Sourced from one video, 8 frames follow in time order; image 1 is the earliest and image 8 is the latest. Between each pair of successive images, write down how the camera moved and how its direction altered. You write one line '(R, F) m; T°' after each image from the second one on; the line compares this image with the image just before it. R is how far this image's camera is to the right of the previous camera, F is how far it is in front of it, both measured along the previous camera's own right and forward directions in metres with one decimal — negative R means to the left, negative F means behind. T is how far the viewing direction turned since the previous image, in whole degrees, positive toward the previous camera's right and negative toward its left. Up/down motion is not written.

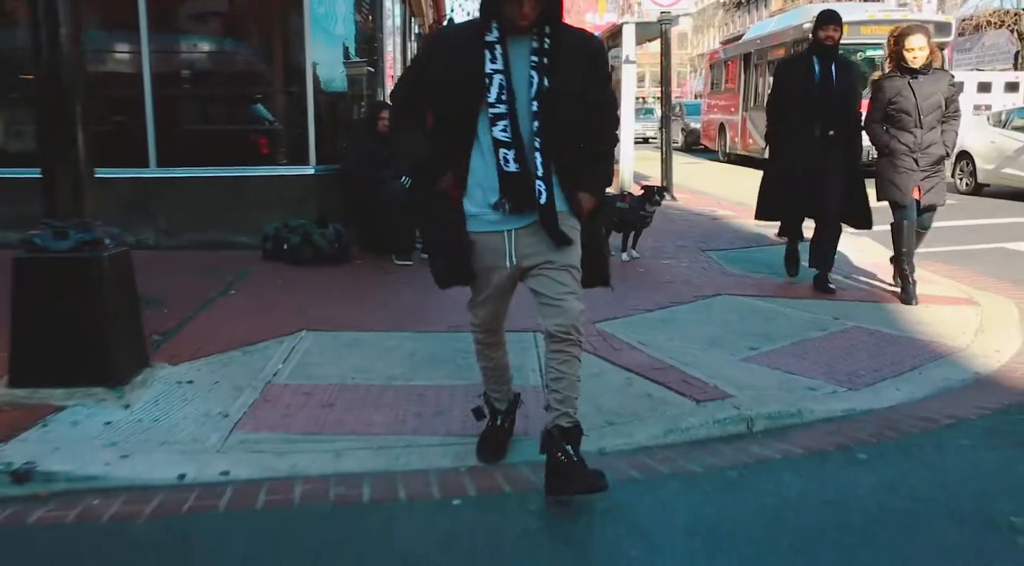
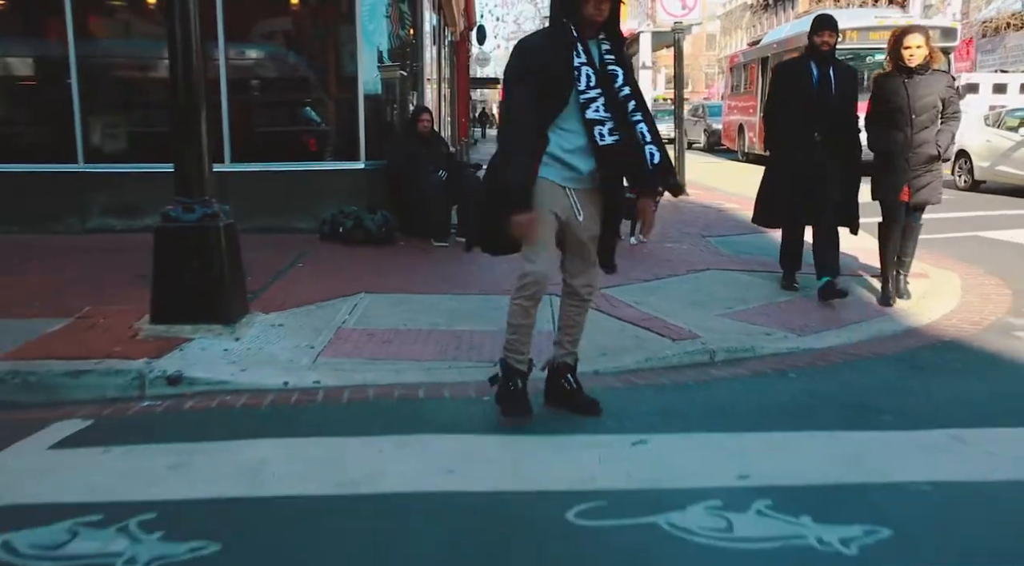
(+0.1, -1.4) m; -2°
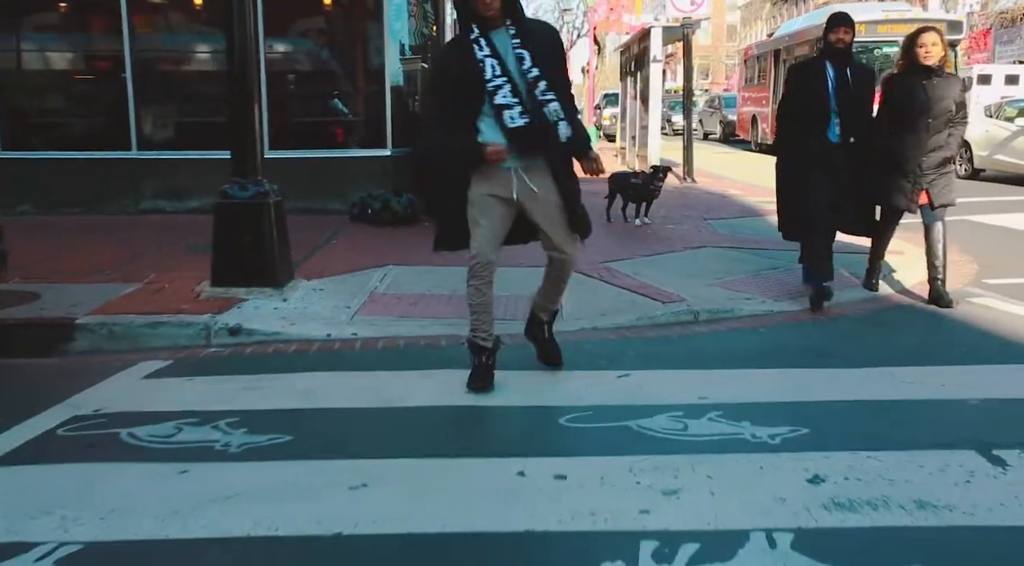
(+0.1, -0.9) m; -1°
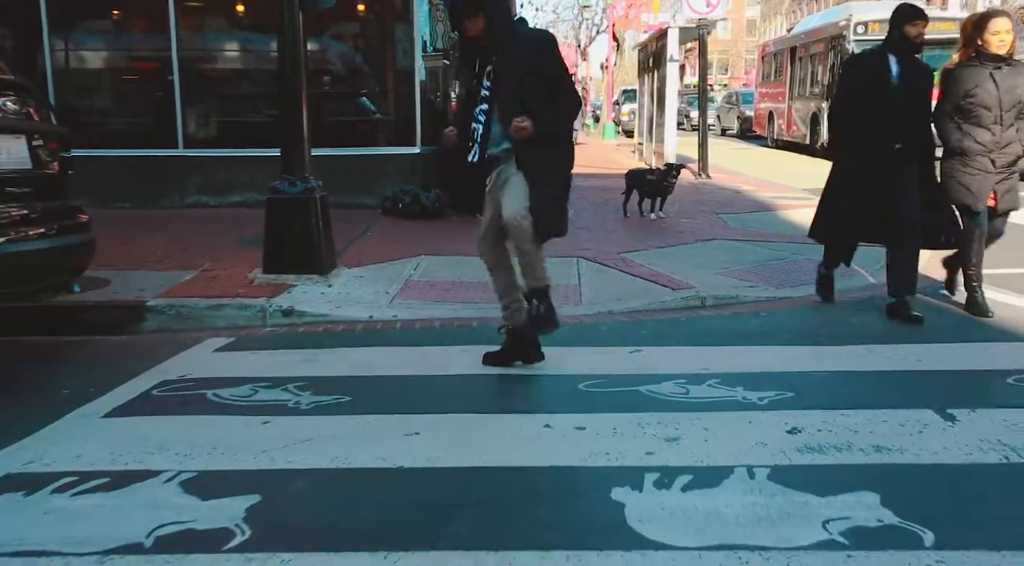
(0.0, -0.7) m; -1°
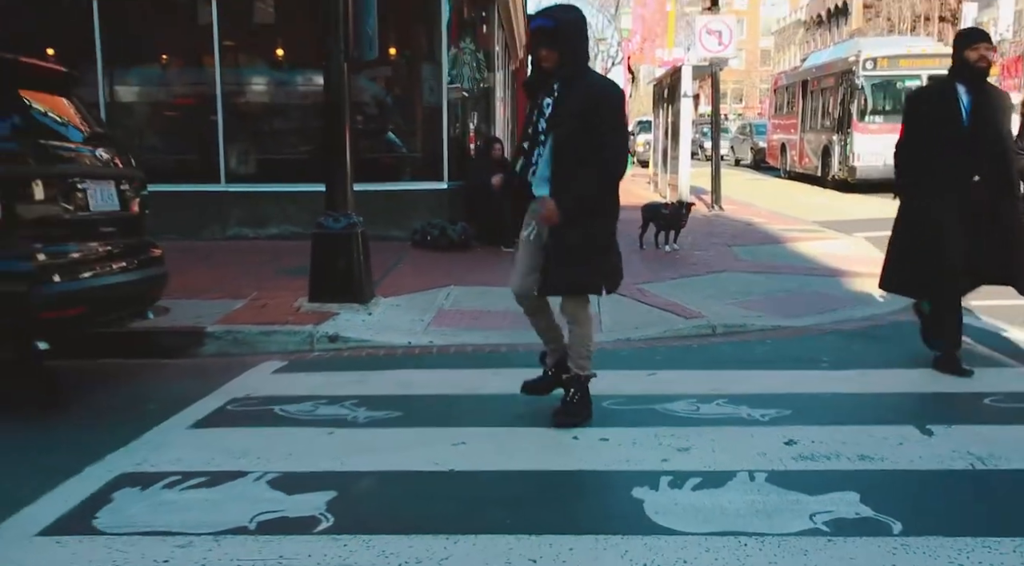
(-0.1, -0.6) m; -1°
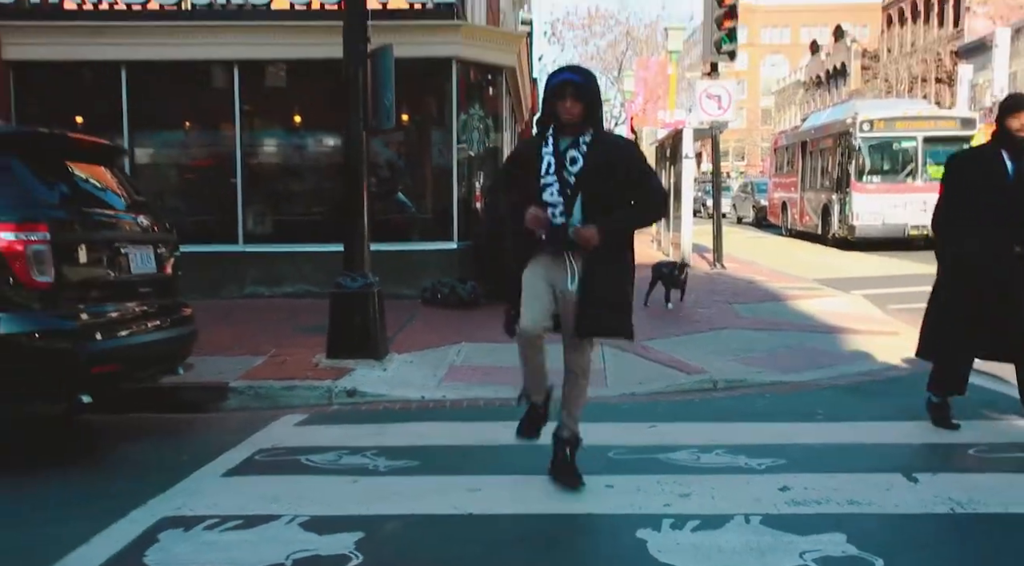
(0.0, -0.4) m; 0°
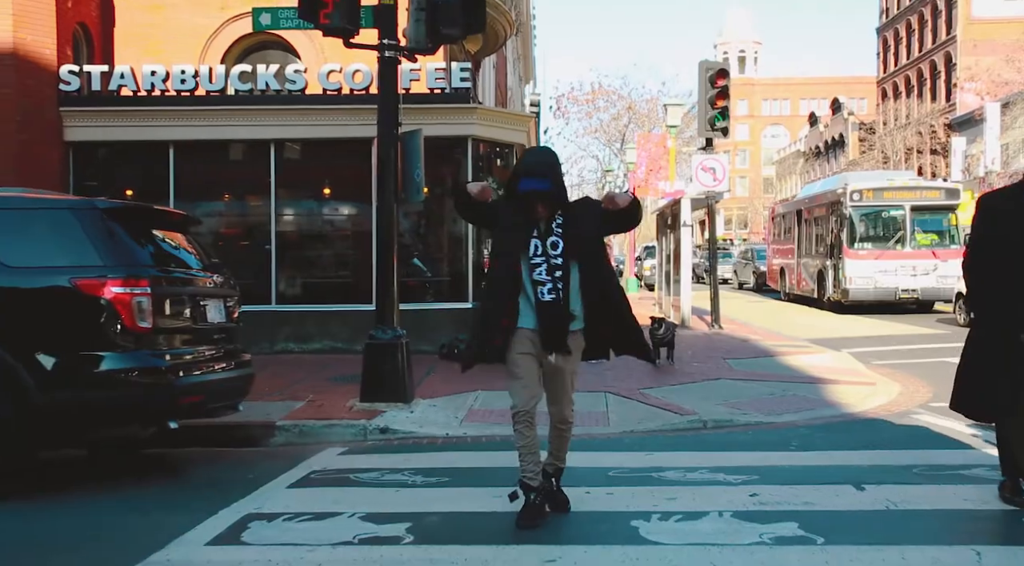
(-0.1, -1.1) m; 0°
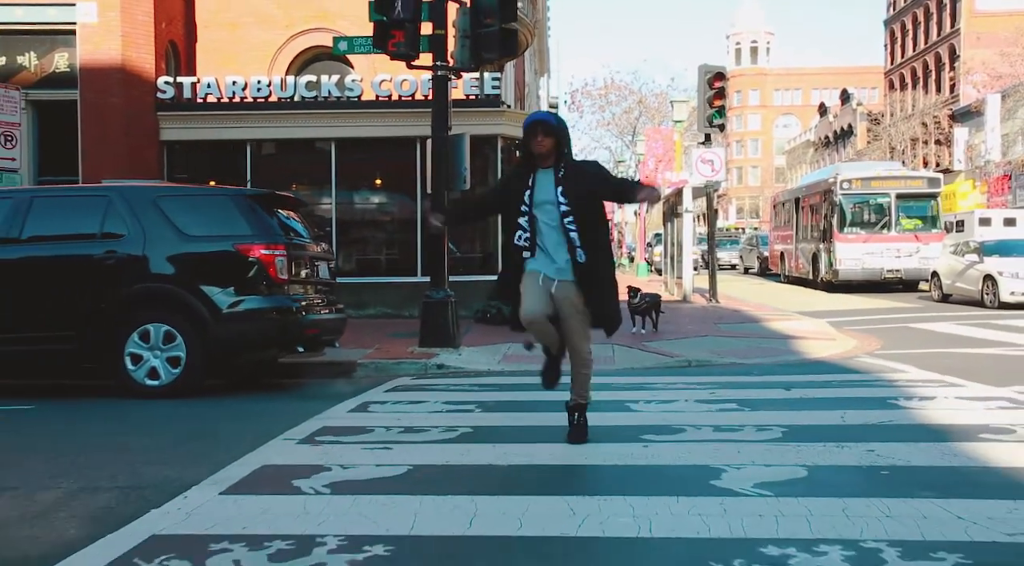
(-0.2, -2.6) m; -1°
